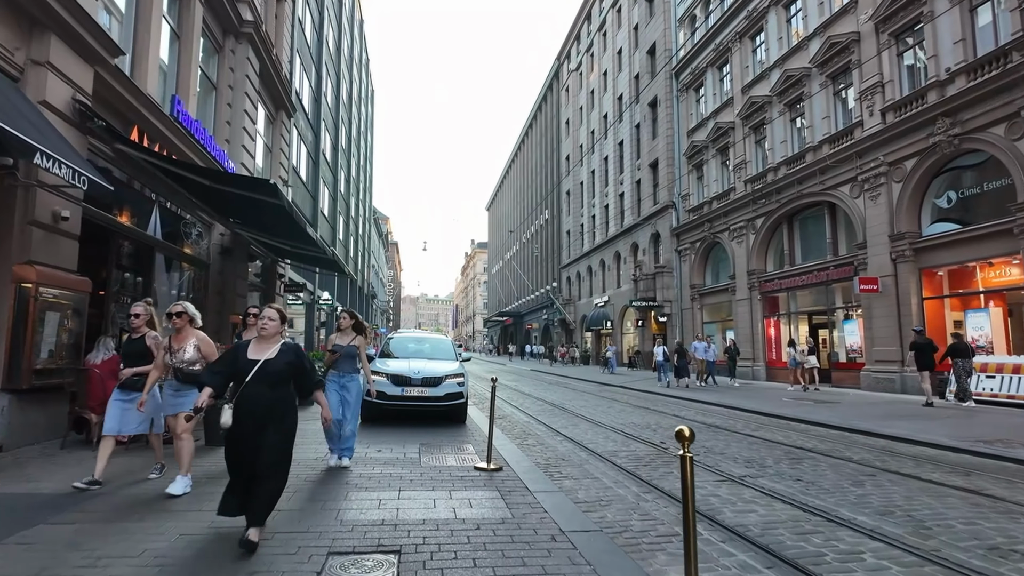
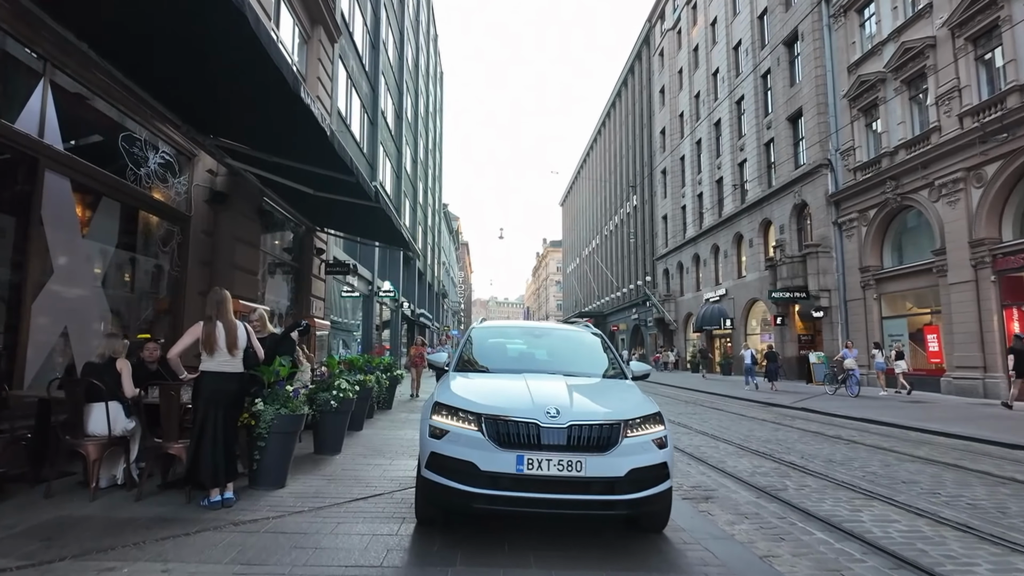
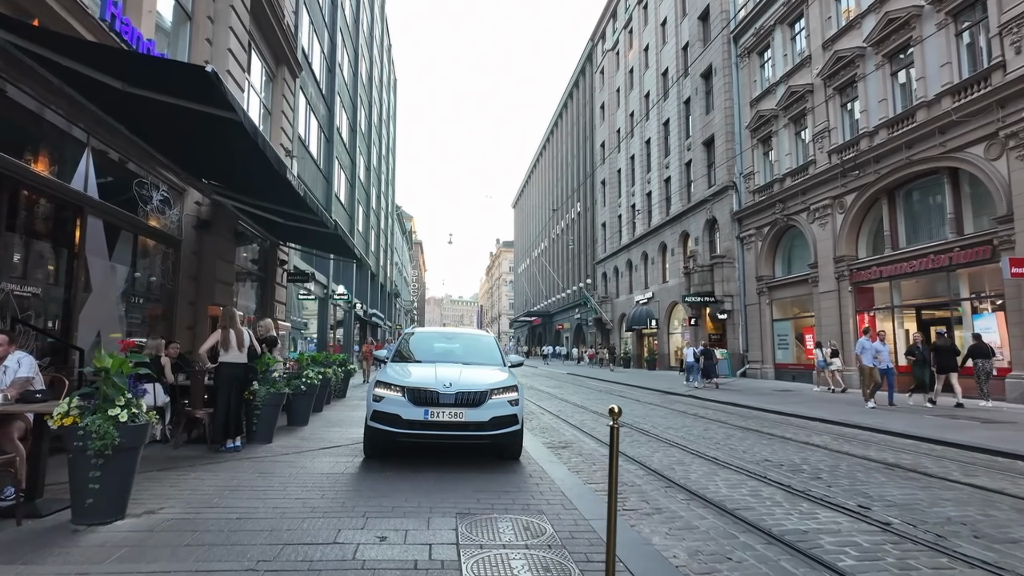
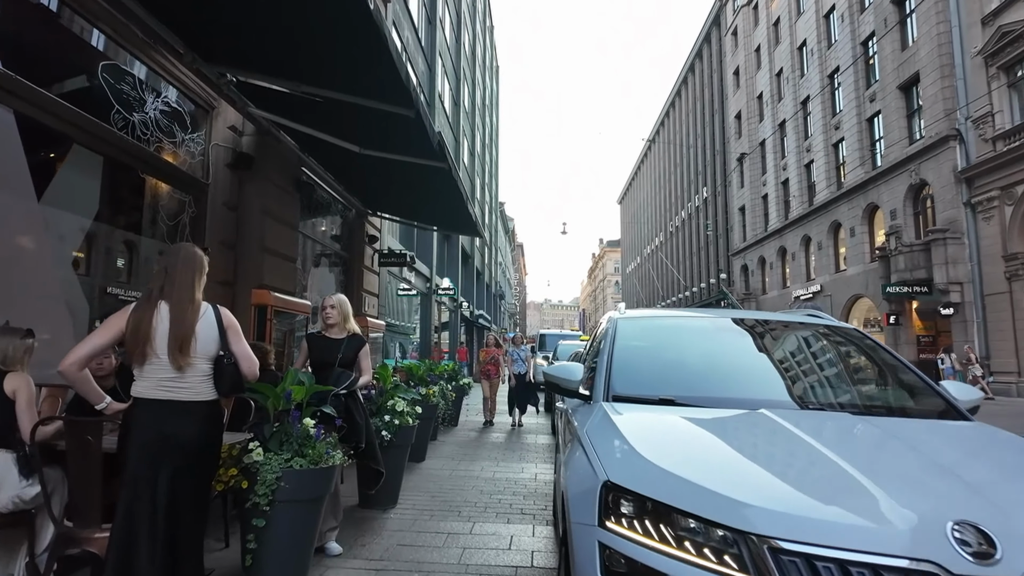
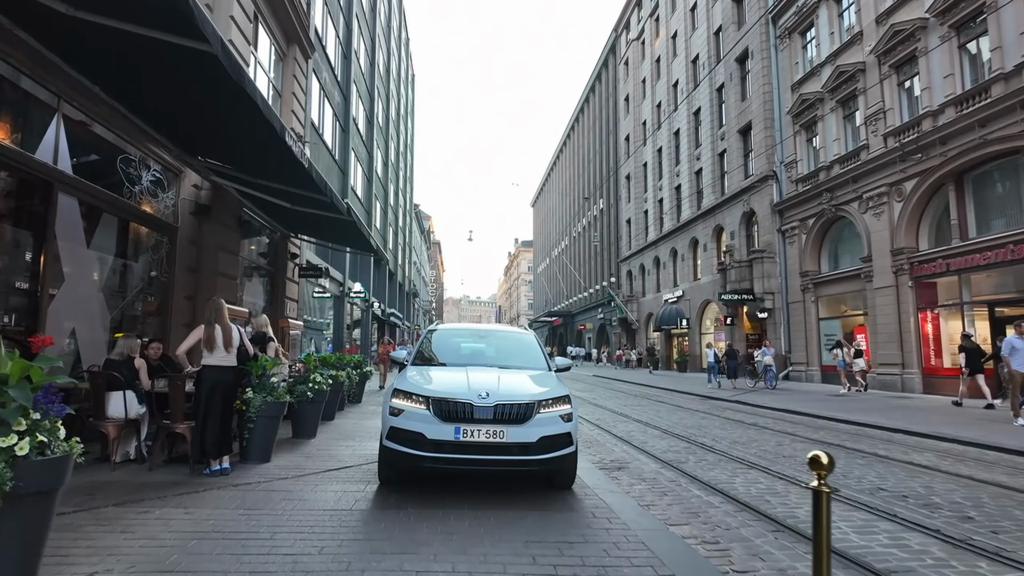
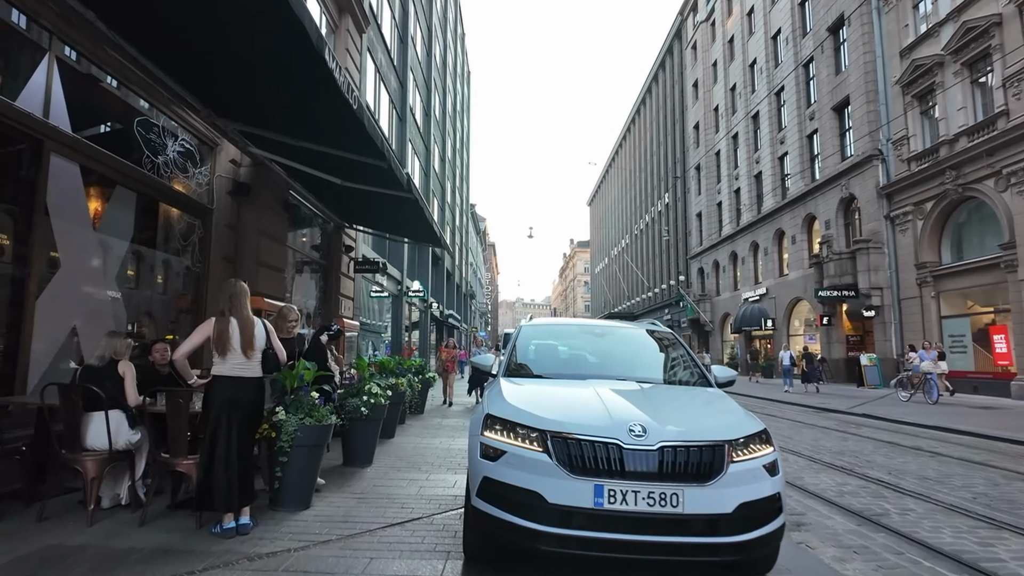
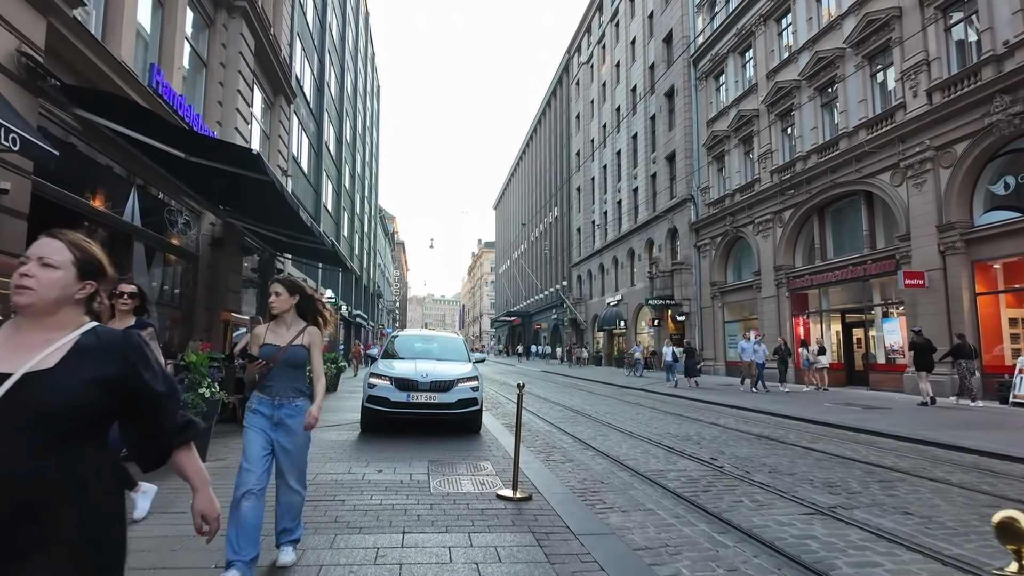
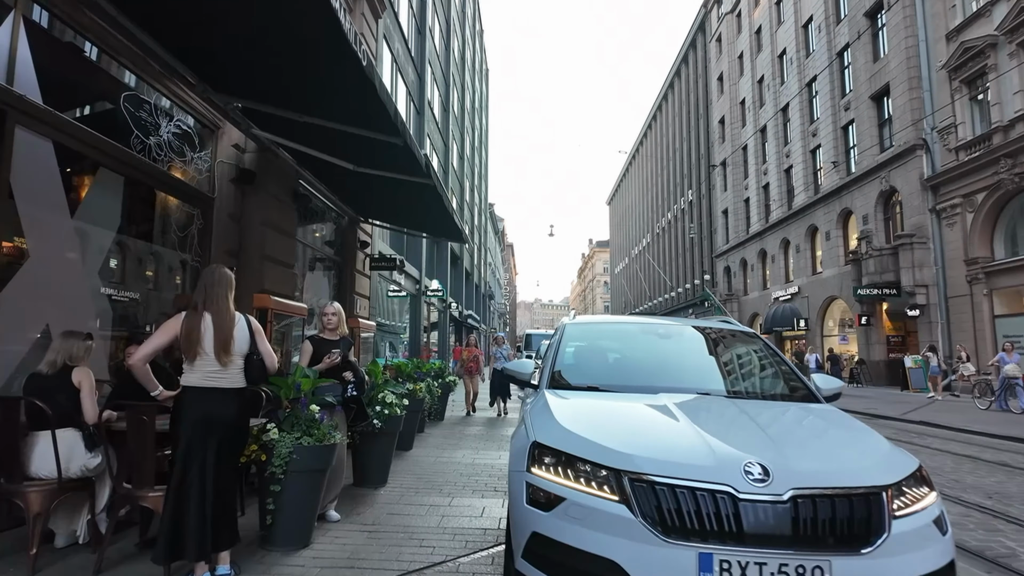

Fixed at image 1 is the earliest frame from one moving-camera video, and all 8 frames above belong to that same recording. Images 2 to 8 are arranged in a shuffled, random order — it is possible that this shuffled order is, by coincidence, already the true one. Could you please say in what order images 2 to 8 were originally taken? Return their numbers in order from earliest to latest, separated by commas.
7, 3, 5, 2, 6, 8, 4
